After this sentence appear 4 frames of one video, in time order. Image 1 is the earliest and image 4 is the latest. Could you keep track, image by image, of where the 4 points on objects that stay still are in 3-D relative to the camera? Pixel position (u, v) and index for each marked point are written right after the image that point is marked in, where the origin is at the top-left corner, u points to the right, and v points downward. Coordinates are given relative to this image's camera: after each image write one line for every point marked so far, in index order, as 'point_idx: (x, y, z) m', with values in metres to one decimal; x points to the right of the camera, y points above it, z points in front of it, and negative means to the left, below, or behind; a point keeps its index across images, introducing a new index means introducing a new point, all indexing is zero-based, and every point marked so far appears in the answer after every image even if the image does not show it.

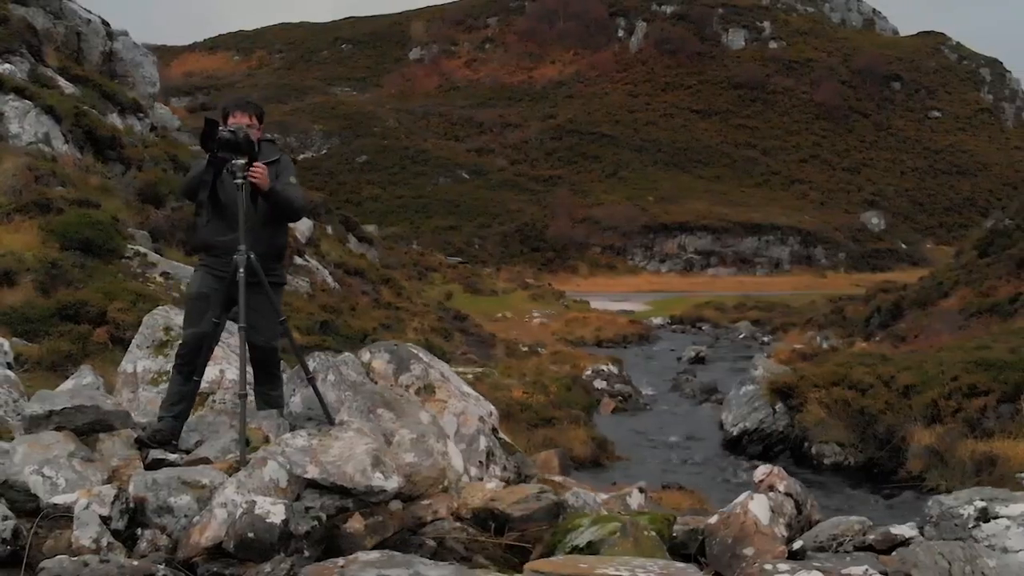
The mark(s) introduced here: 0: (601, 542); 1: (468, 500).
0: (+0.5, -1.4, +5.0) m
1: (-0.3, -1.5, +6.1) m
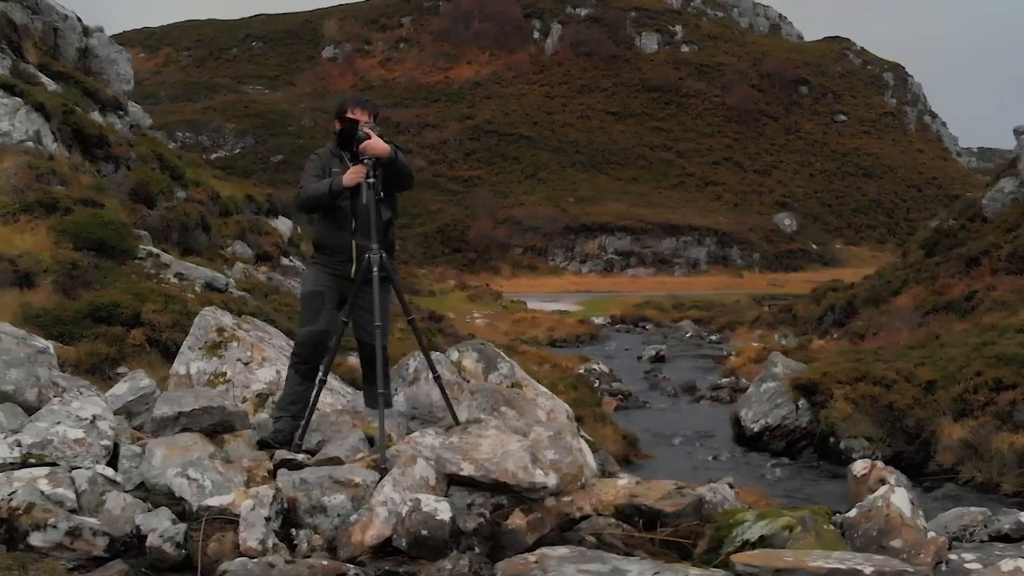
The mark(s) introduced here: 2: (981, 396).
0: (+1.5, -1.4, +5.1) m
1: (+0.6, -1.4, +6.2) m
2: (+7.7, -1.8, +14.5) m
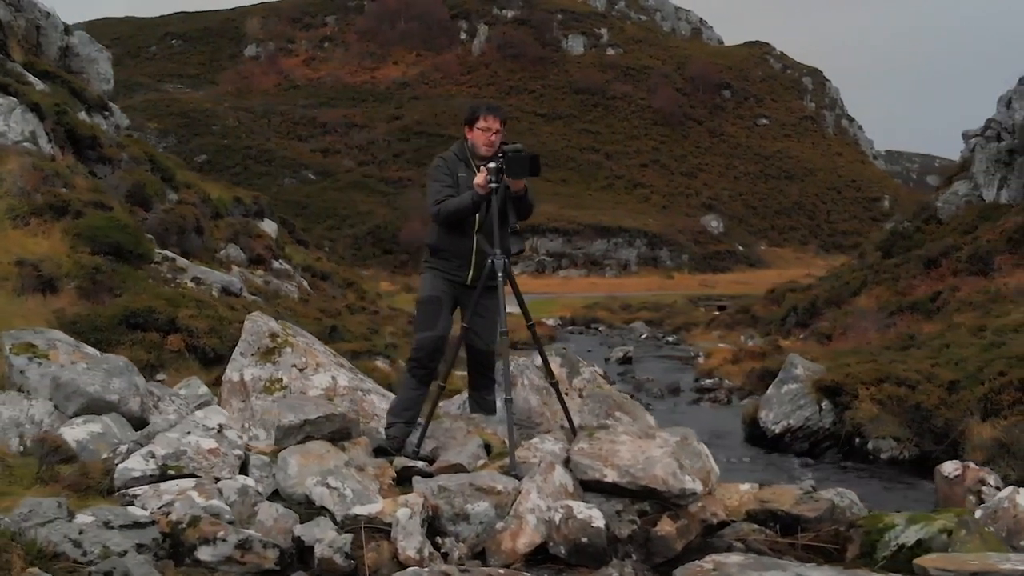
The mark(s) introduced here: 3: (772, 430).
0: (+2.5, -1.5, +5.2) m
1: (+1.5, -1.5, +6.2) m
2: (+8.2, -1.8, +14.9) m
3: (+4.8, -2.6, +16.3) m
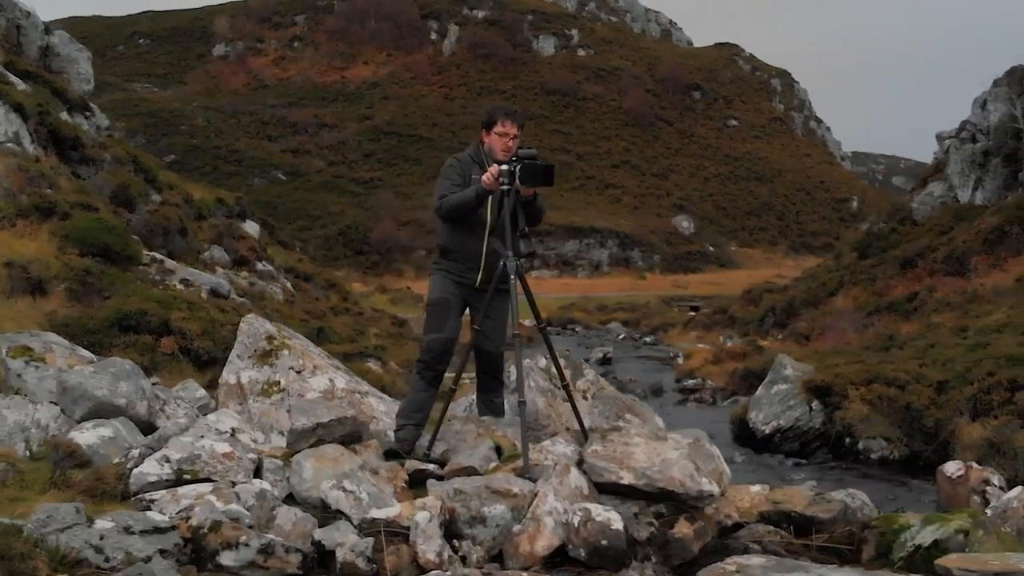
0: (+2.6, -1.5, +5.2) m
1: (+1.6, -1.5, +6.2) m
2: (+8.1, -1.8, +15.0) m
3: (+4.7, -2.6, +16.5) m
